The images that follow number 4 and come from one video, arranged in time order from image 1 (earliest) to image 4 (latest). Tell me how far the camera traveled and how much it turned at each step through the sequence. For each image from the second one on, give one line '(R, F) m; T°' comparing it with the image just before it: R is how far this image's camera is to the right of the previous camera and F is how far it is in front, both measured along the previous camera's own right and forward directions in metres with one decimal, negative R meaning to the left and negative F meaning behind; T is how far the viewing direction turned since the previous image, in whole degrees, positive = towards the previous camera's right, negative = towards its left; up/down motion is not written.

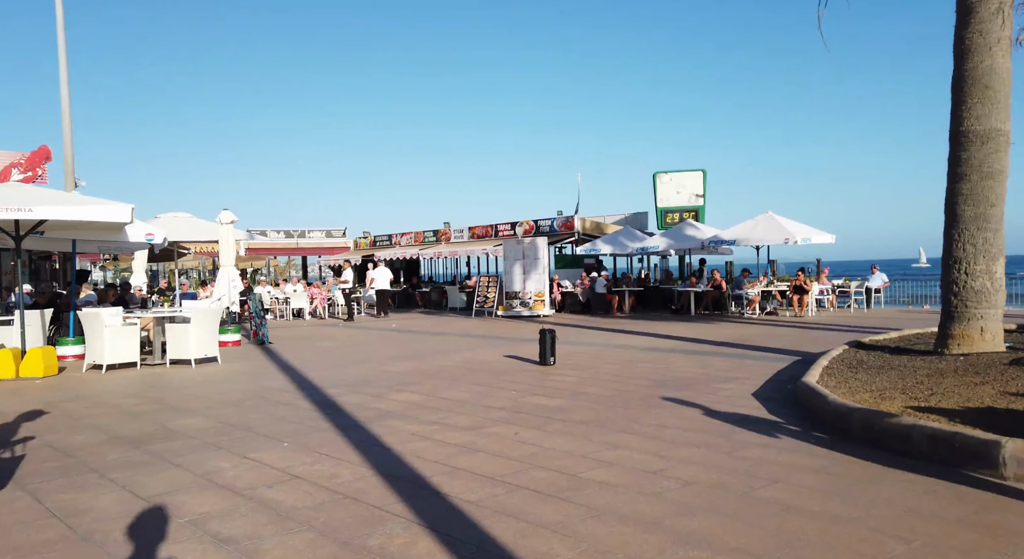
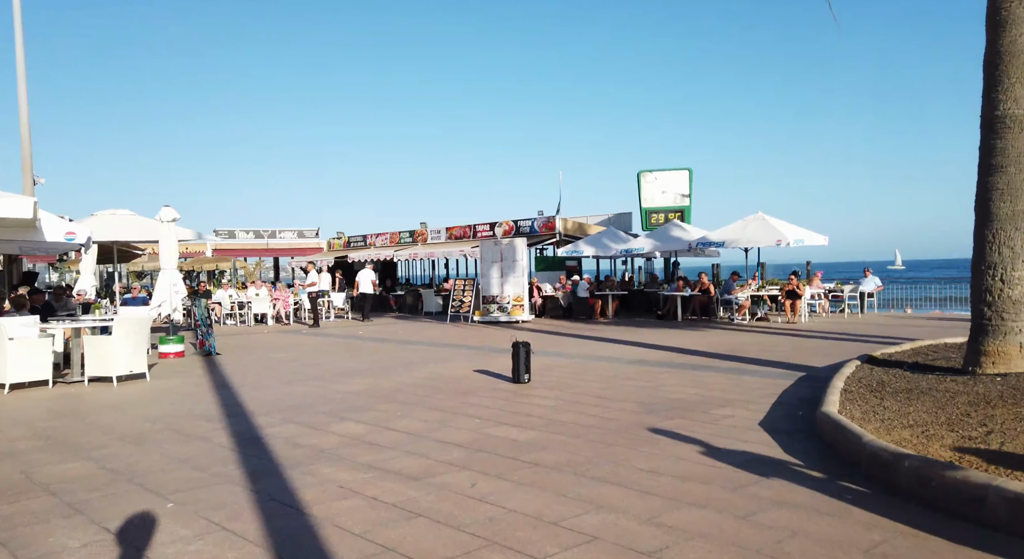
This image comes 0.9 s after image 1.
(+0.2, +1.4) m; +1°
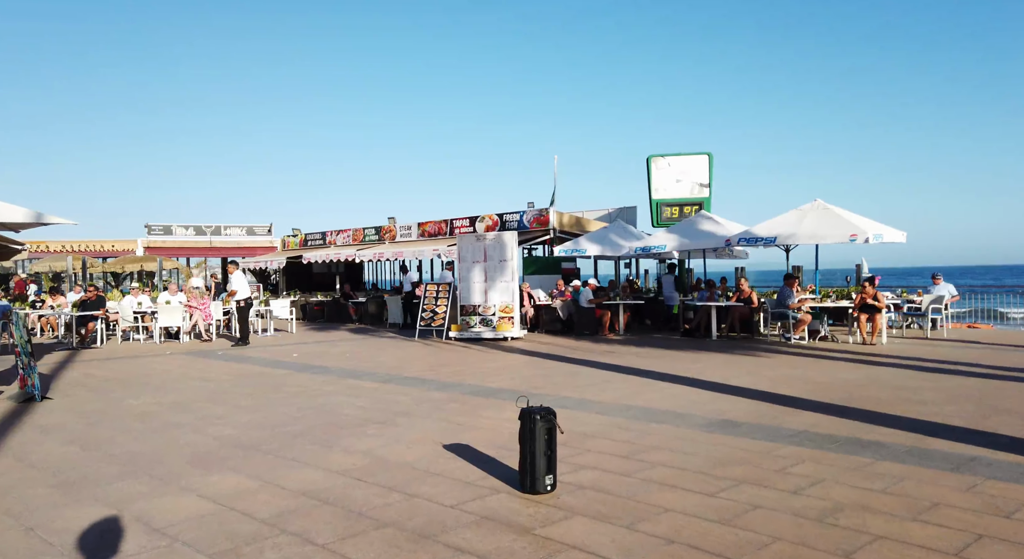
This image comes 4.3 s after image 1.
(-0.2, +5.1) m; +2°
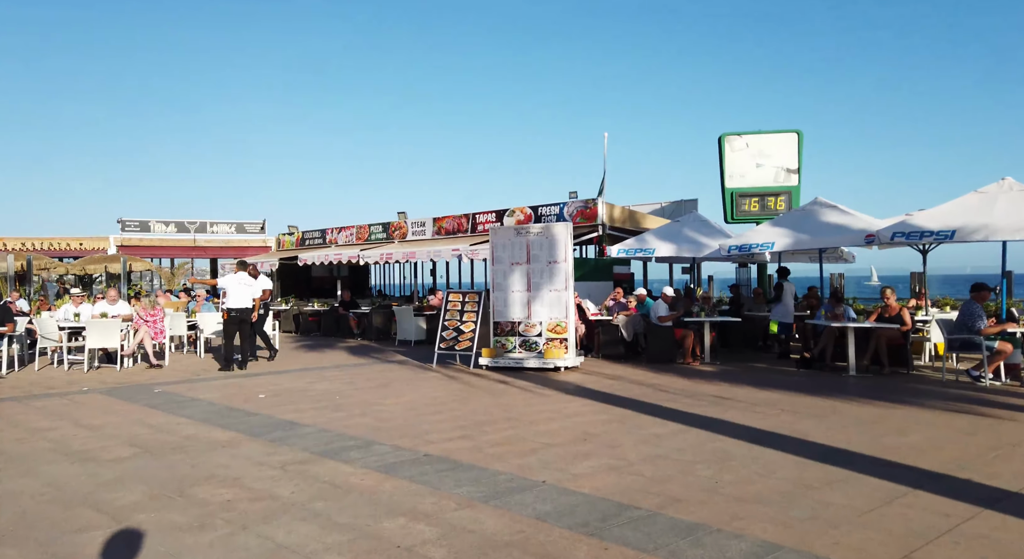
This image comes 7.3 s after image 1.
(-0.7, +4.8) m; -1°
